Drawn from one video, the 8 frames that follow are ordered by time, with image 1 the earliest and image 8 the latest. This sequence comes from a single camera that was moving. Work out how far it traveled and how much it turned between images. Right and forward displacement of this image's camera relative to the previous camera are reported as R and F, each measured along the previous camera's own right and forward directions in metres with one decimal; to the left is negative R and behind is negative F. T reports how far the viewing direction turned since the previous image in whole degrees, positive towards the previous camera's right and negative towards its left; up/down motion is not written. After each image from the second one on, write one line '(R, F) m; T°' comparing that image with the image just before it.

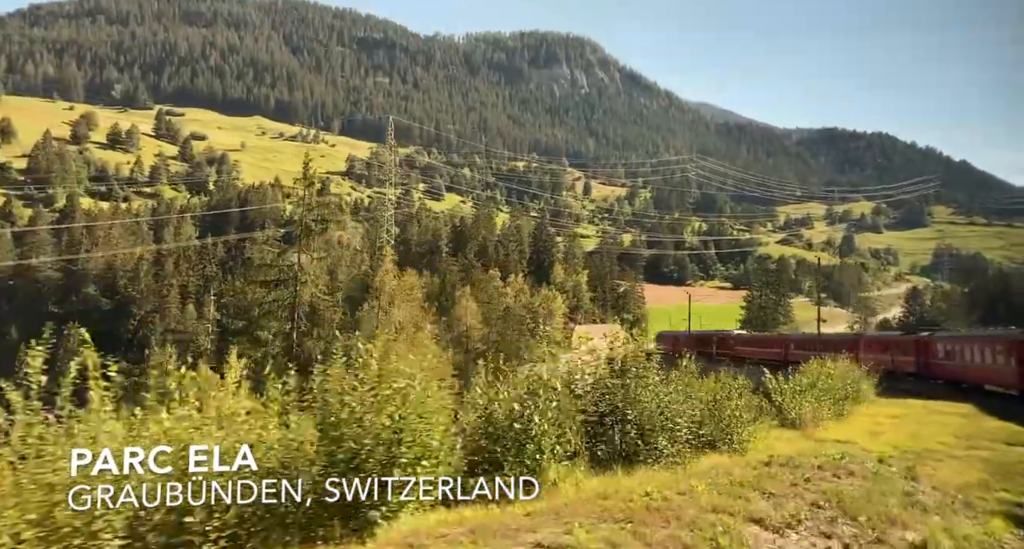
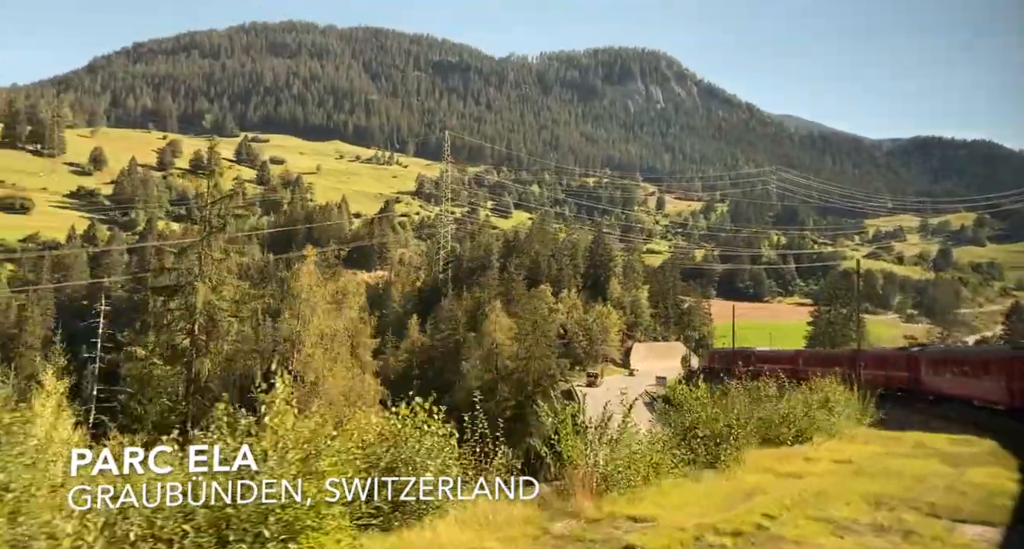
(+7.2, -0.9) m; -8°
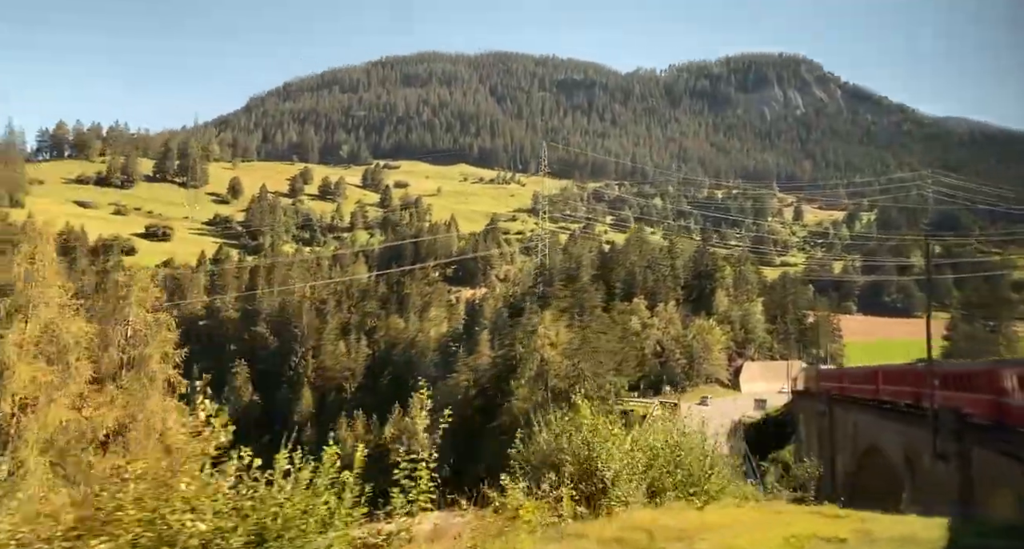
(+11.8, +1.3) m; -14°
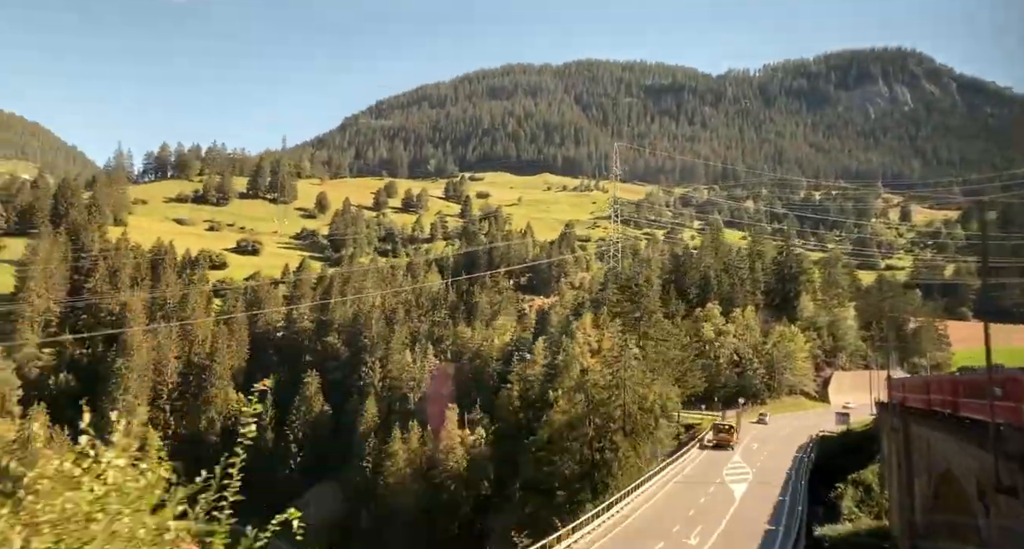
(+6.7, +1.8) m; -9°
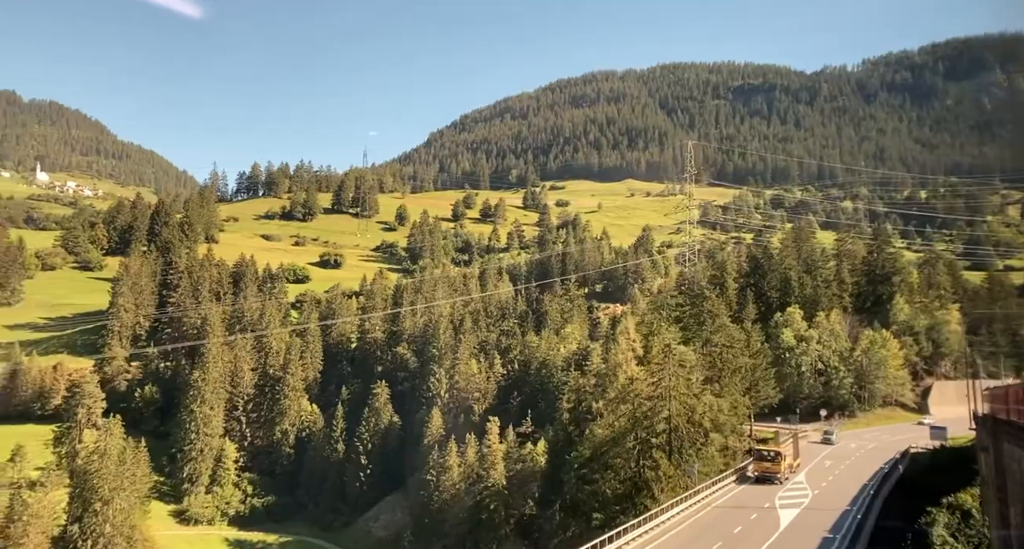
(+5.7, +2.3) m; -8°
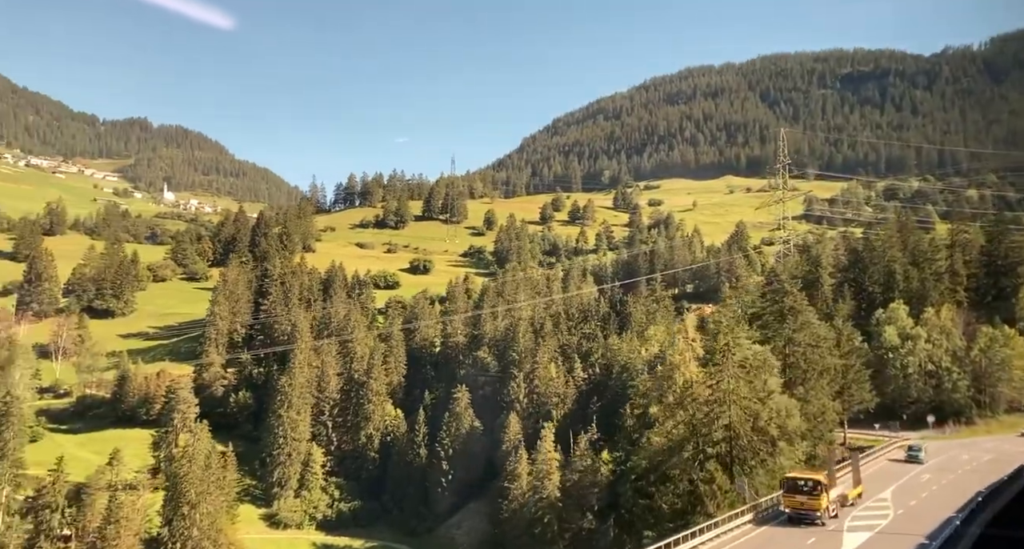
(+5.3, +2.7) m; -9°
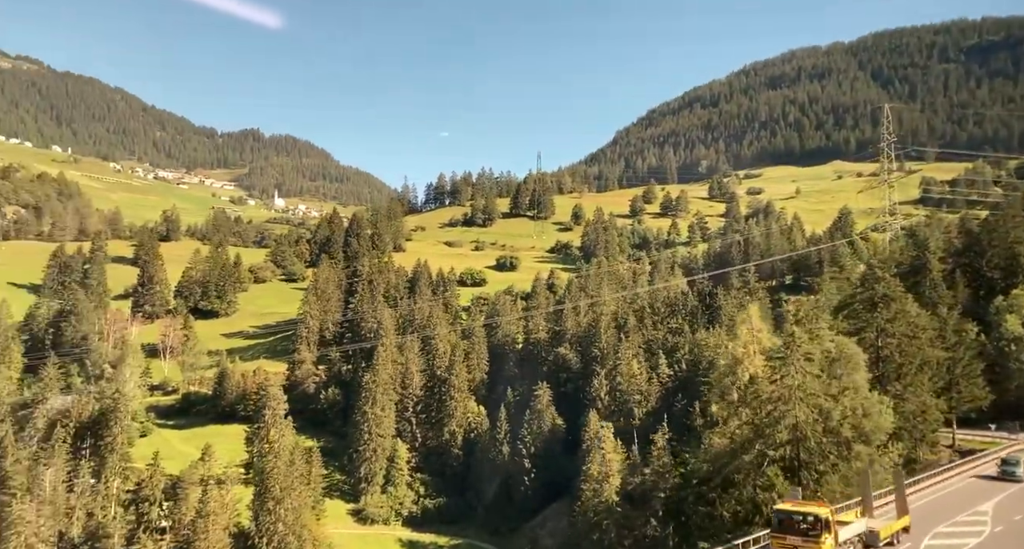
(+4.4, +2.7) m; -8°
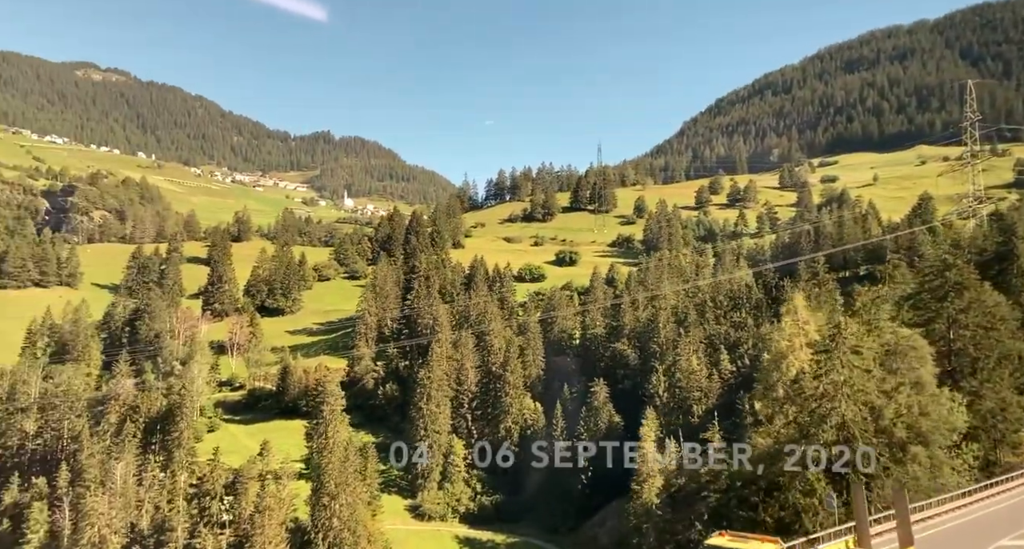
(+2.6, +2.2) m; -6°
